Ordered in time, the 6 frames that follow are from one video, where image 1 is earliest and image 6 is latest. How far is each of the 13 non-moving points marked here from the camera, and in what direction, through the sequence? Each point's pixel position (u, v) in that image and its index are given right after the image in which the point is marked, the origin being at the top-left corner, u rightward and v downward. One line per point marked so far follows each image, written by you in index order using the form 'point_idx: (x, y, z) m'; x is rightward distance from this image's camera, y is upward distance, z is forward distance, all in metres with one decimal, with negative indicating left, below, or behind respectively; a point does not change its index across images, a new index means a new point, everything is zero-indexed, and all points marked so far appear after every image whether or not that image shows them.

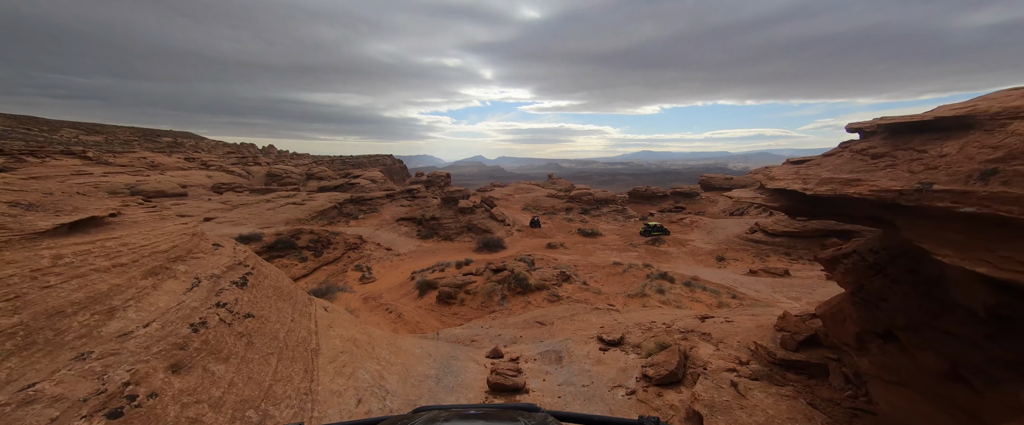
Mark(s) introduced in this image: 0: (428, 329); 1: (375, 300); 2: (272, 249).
0: (-2.8, -3.9, +10.8) m
1: (-6.1, -3.9, +14.6) m
2: (-13.3, -2.1, +18.2) m
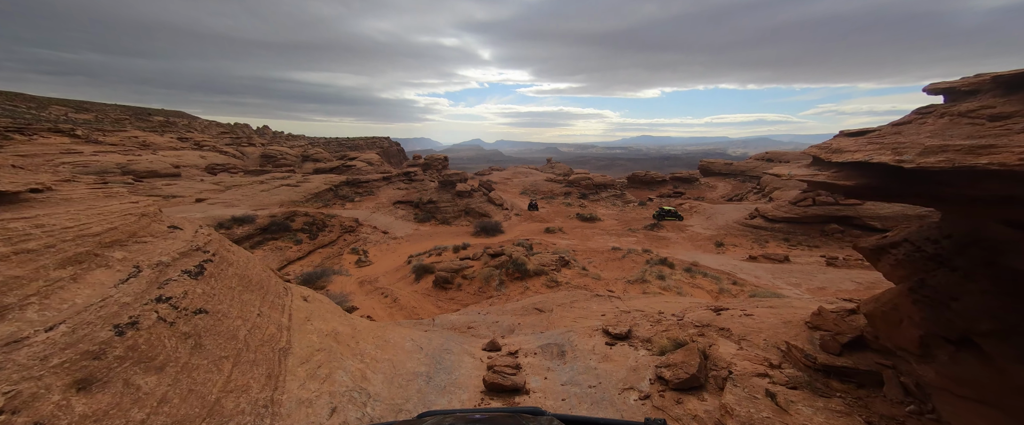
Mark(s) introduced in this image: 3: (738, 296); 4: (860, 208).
0: (-2.9, -3.4, +10.6) m
1: (-6.2, -3.2, +14.3) m
2: (-13.4, -1.0, +17.8) m
3: (+8.1, -3.0, +11.6) m
4: (+20.0, +0.3, +18.8) m
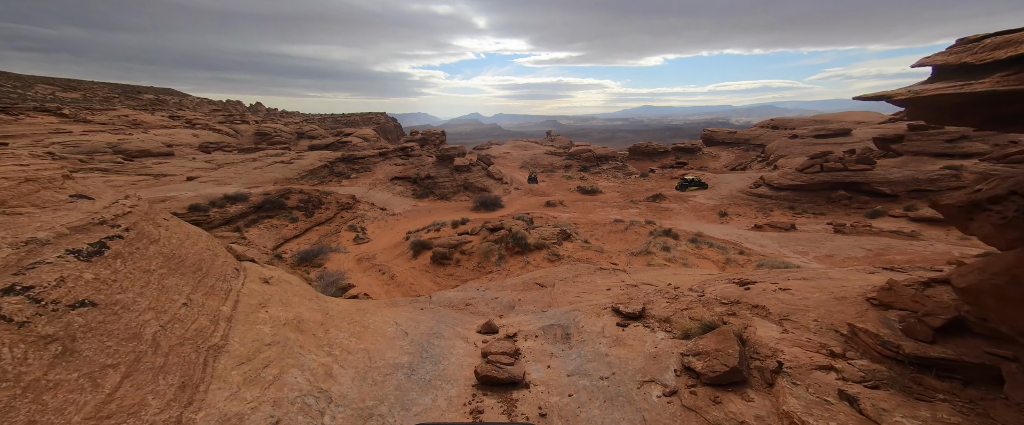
0: (-2.9, -2.5, +10.3) m
1: (-6.2, -2.1, +14.0) m
2: (-13.4, +0.1, +17.3) m
3: (+8.1, -1.9, +11.2) m
4: (+19.9, +2.2, +18.2) m
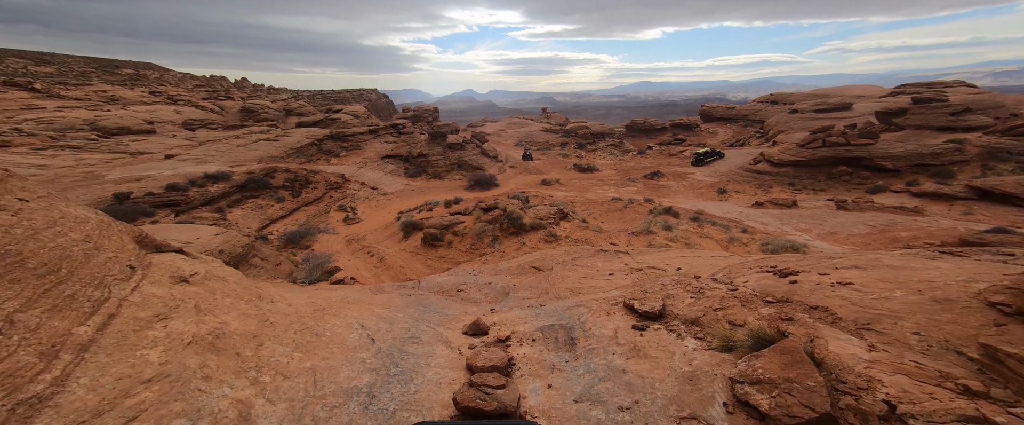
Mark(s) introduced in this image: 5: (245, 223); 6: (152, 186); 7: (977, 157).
0: (-3.0, -1.9, +9.7) m
1: (-6.4, -1.3, +13.4) m
2: (-13.7, +1.1, +16.4) m
3: (+8.0, -1.1, +10.8) m
4: (+19.6, +3.5, +17.6) m
5: (-11.7, -0.5, +14.2) m
6: (-15.5, +1.1, +14.0) m
7: (+22.5, +2.7, +15.9) m
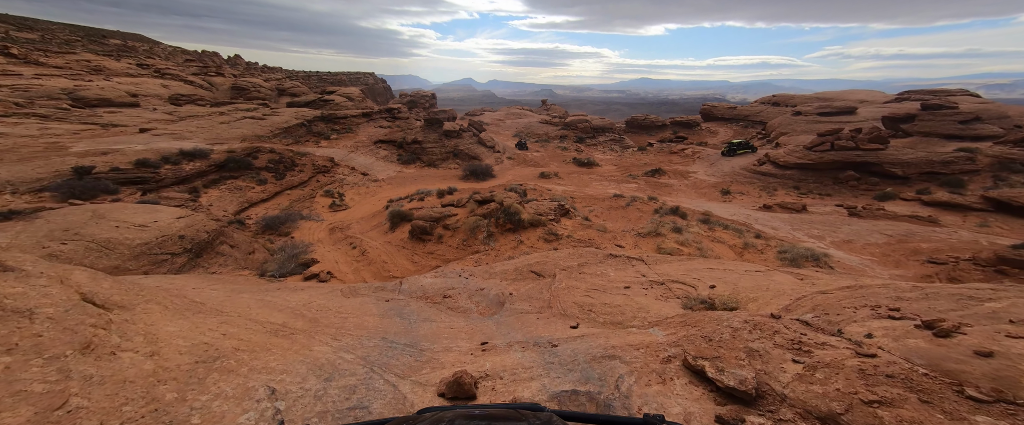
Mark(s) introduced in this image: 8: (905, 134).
0: (-3.1, -1.6, +8.7) m
1: (-6.6, -0.8, +12.2) m
2: (-13.8, +2.0, +15.2) m
3: (+7.8, -1.2, +9.9) m
4: (+19.6, +3.1, +16.8) m
5: (-11.8, +0.3, +13.0) m
6: (-15.6, +2.0, +12.7) m
7: (+22.5, +2.1, +15.2) m
8: (+24.1, +4.8, +19.6) m
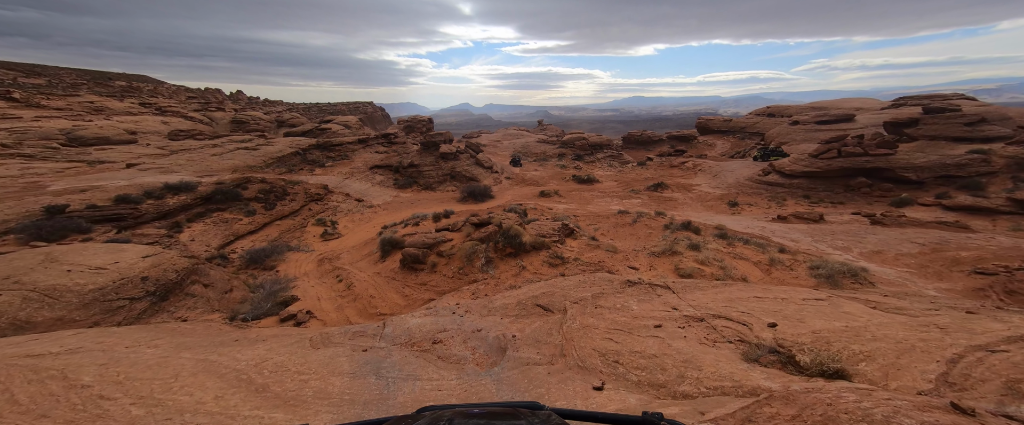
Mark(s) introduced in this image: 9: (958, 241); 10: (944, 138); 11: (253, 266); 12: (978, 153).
0: (-3.1, -2.3, +7.7) m
1: (-6.5, -1.8, +11.3) m
2: (-13.8, +0.5, +14.3) m
3: (+7.9, -1.6, +8.9) m
4: (+19.4, +2.7, +16.1) m
5: (-11.8, -1.0, +12.1) m
6: (-15.7, +0.5, +11.9) m
7: (+22.4, +2.0, +14.3) m
8: (+23.9, +4.5, +18.9) m
9: (+15.1, -0.9, +10.8) m
10: (+24.6, +4.3, +17.9) m
11: (-9.1, -1.9, +11.0) m
12: (+22.5, +2.9, +15.2) m
